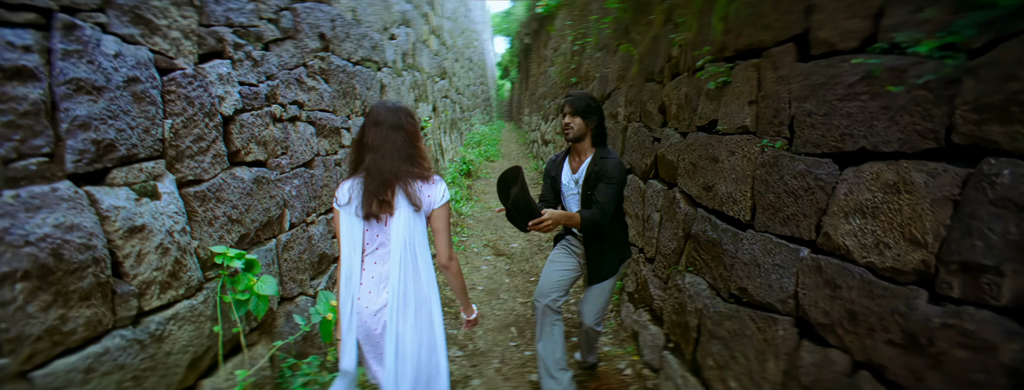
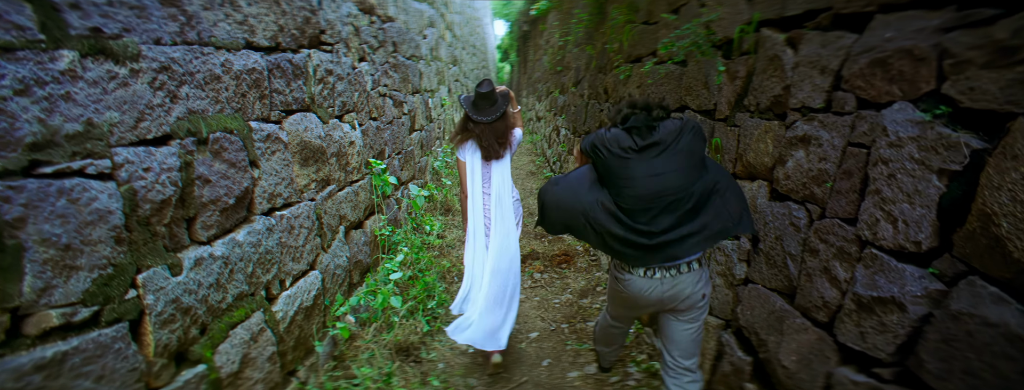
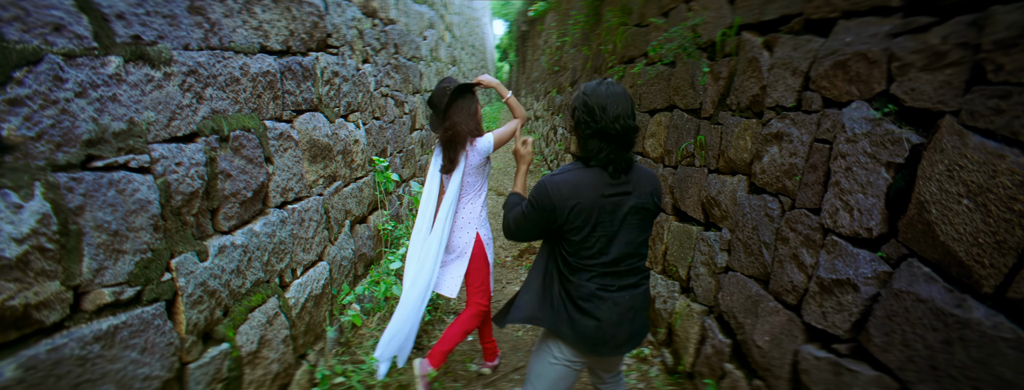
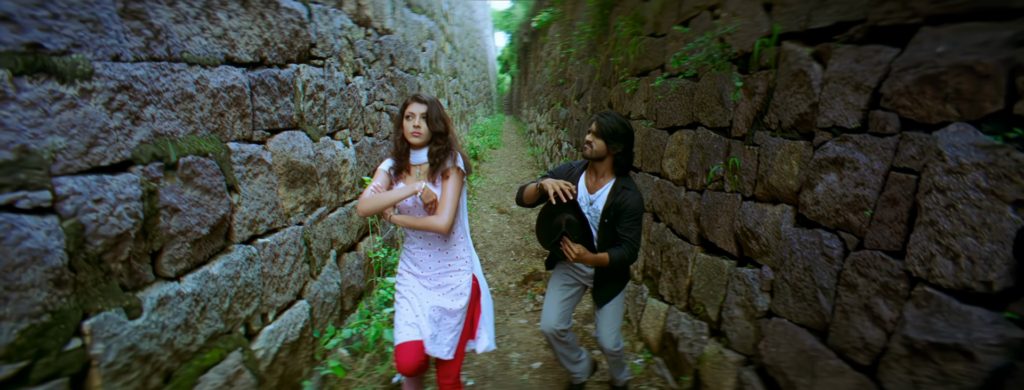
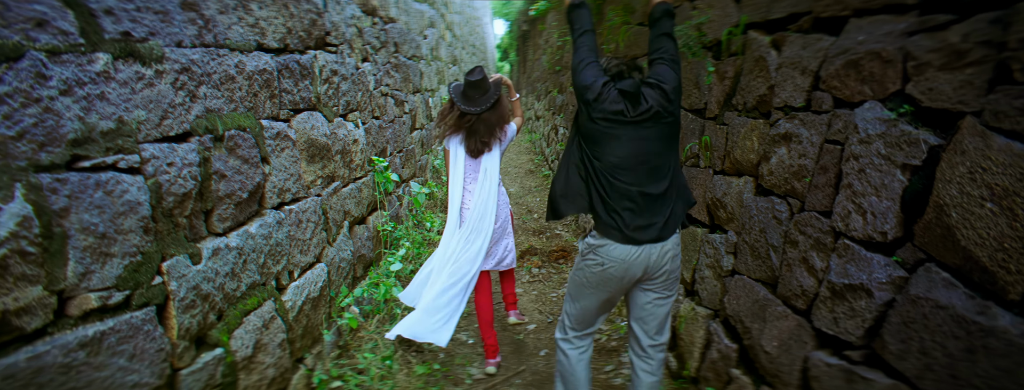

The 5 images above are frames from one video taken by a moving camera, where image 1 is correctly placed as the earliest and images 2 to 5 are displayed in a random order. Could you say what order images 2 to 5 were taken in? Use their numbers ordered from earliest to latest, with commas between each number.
4, 3, 5, 2
